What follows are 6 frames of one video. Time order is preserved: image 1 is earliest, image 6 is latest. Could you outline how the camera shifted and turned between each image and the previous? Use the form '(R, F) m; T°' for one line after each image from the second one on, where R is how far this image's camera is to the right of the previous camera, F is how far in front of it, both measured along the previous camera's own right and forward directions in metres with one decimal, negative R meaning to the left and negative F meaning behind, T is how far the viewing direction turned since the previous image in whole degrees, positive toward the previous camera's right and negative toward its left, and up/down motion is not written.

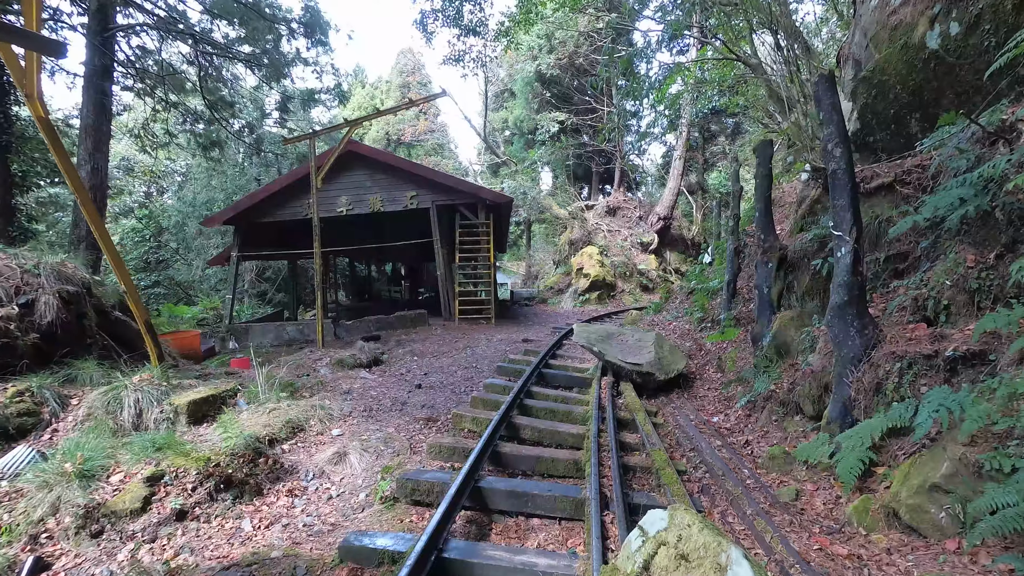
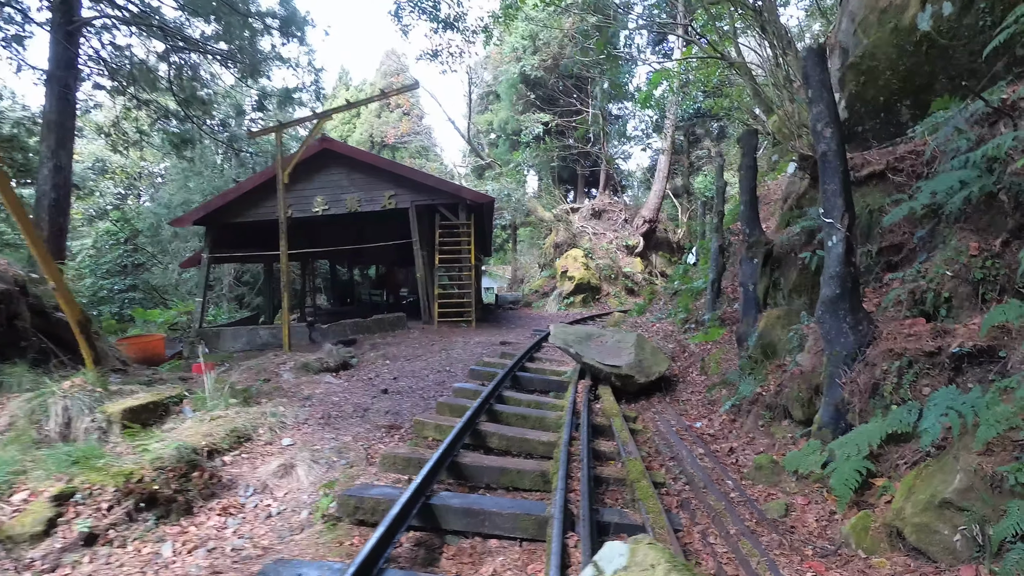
(+0.2, +0.4) m; +1°
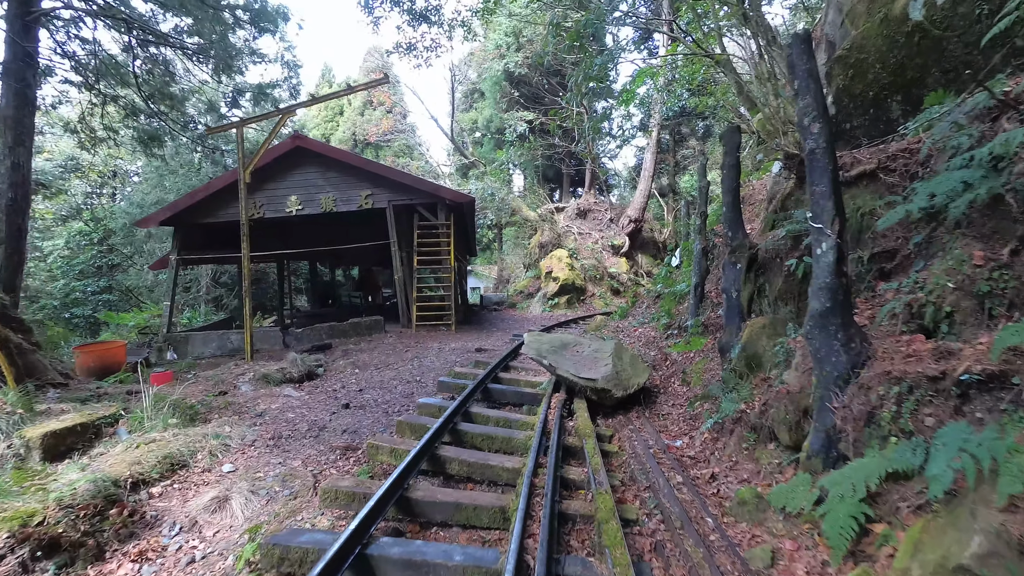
(+0.2, +0.4) m; +1°
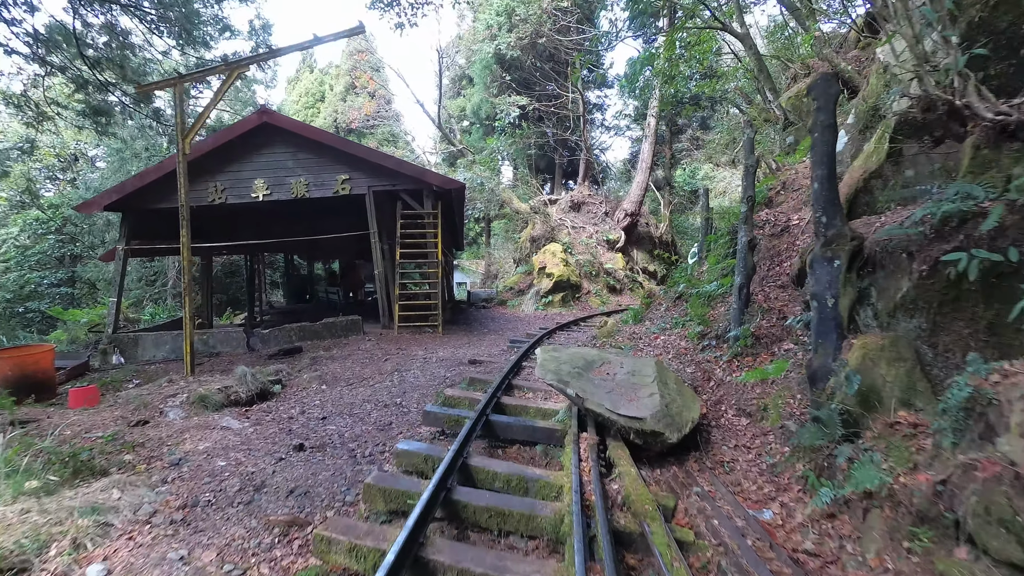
(-0.2, +1.4) m; +2°
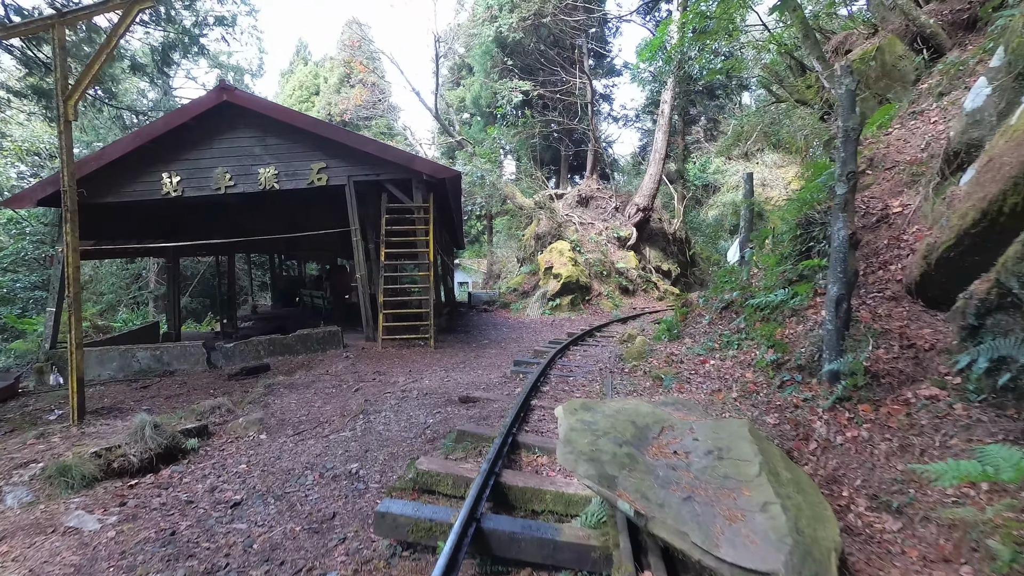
(0.0, +1.7) m; 0°
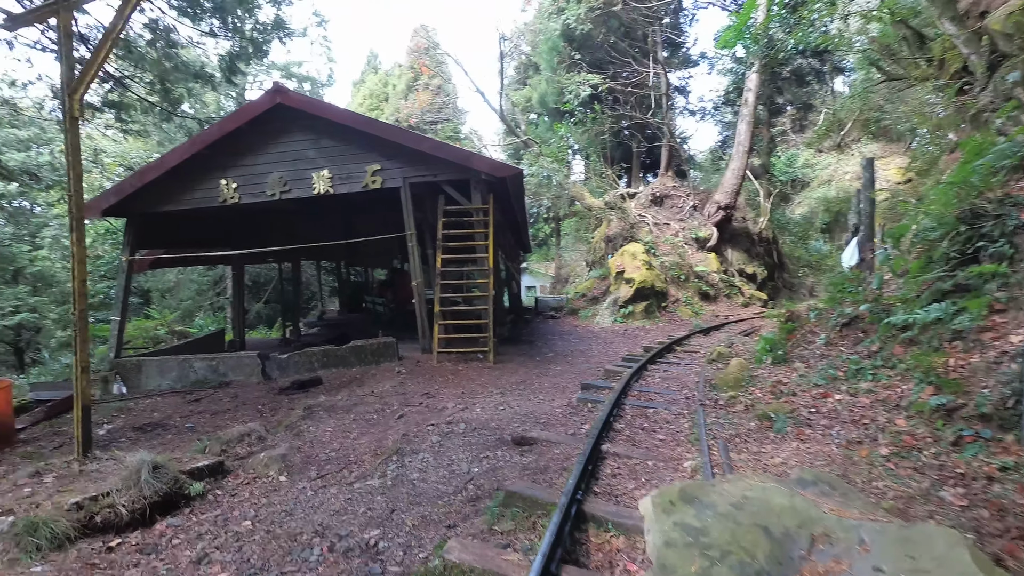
(0.0, +1.0) m; -7°
